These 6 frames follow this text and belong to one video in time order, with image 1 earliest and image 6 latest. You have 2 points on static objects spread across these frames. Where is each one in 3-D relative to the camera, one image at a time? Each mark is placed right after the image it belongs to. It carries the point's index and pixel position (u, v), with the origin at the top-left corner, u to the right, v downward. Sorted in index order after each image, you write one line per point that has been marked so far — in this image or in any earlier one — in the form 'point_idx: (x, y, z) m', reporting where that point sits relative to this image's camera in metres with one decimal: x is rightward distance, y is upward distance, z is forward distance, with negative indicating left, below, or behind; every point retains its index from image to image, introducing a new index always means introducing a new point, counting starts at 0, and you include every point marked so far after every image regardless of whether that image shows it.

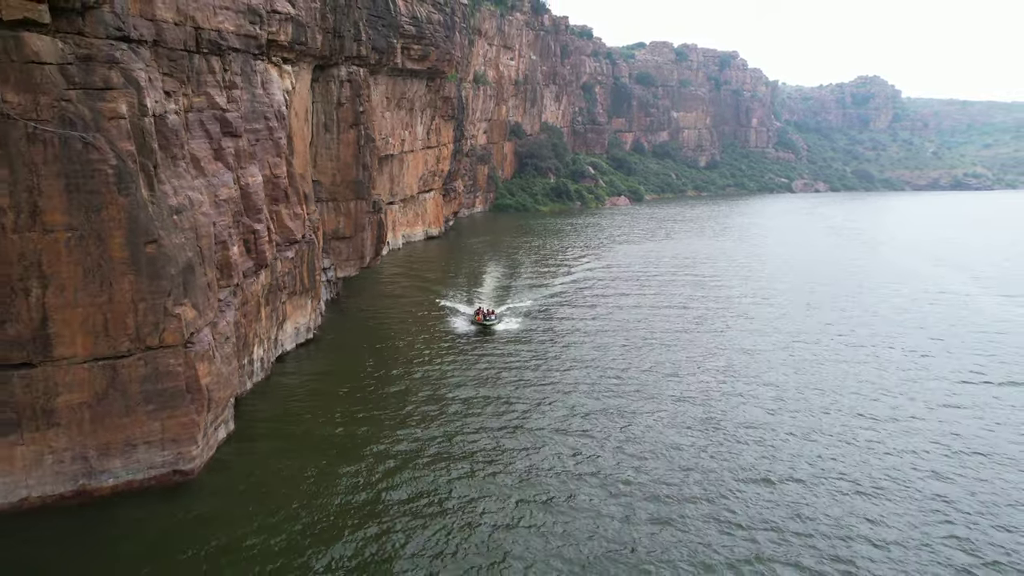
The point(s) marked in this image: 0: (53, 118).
0: (-4.0, +1.5, +9.3) m
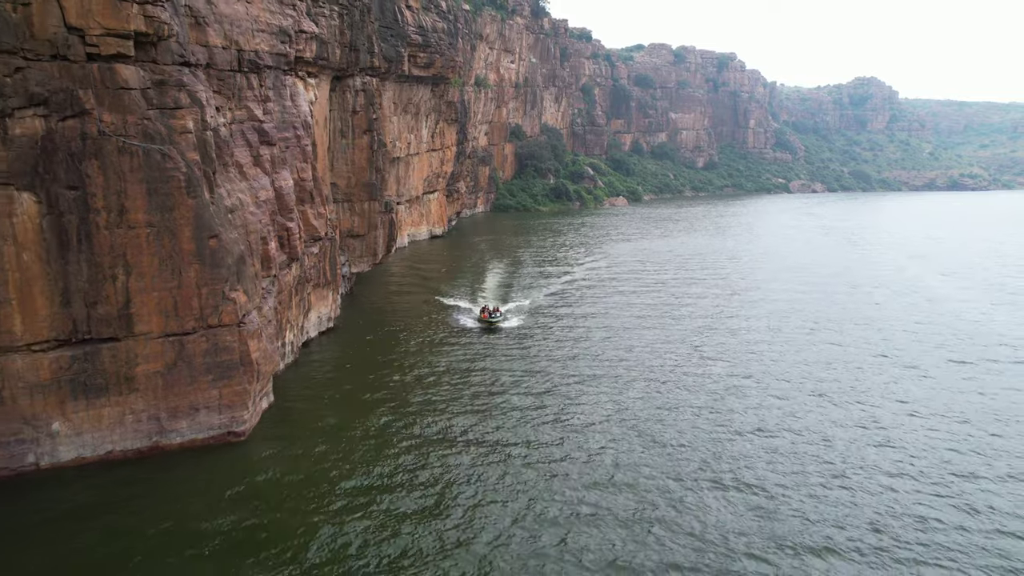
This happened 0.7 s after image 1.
0: (-3.9, +1.6, +11.2) m
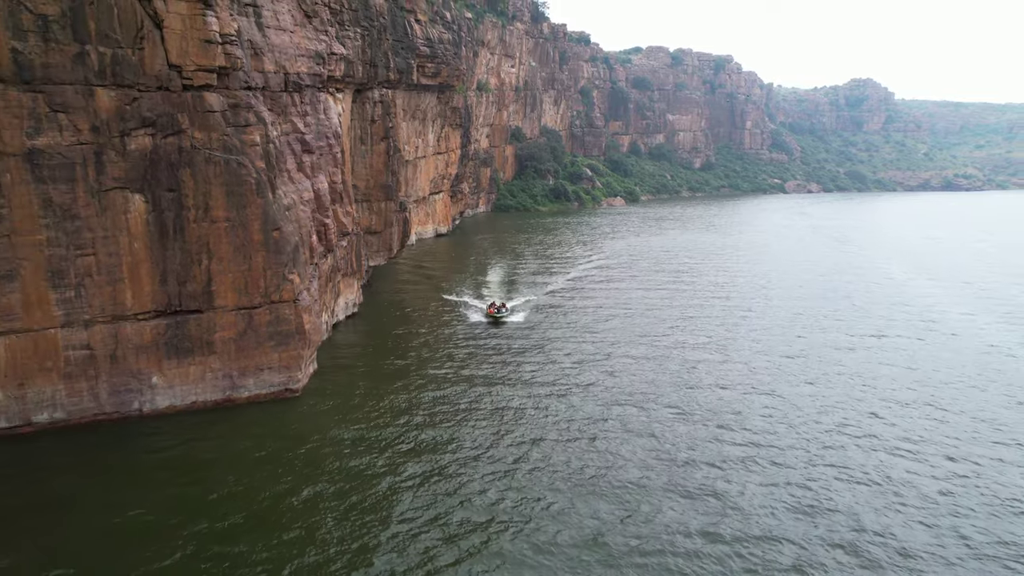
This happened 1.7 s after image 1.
0: (-3.9, +1.9, +14.2) m
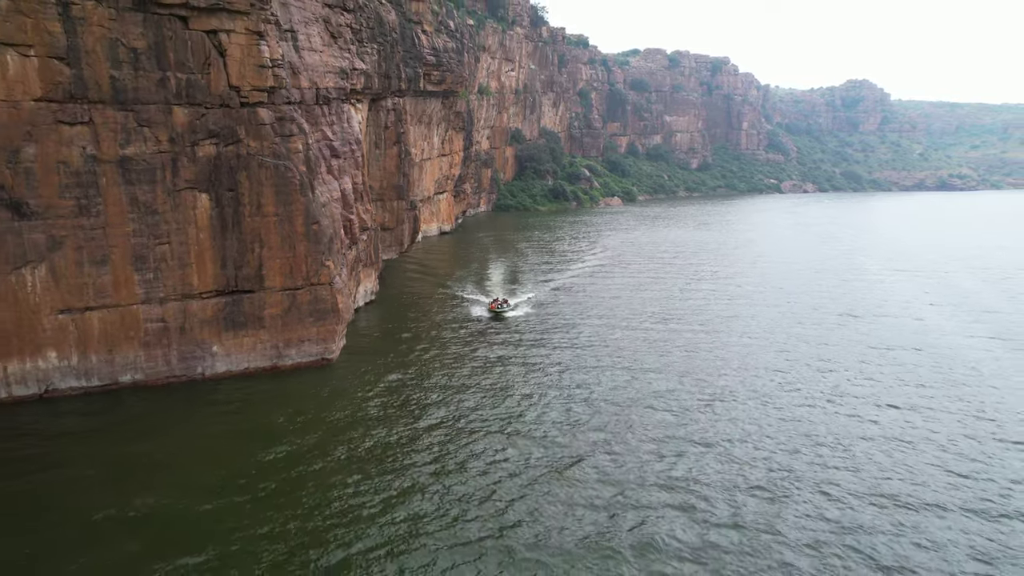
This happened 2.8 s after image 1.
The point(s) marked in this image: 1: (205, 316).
0: (-3.8, +2.1, +17.0) m
1: (-4.8, -0.4, +16.8) m
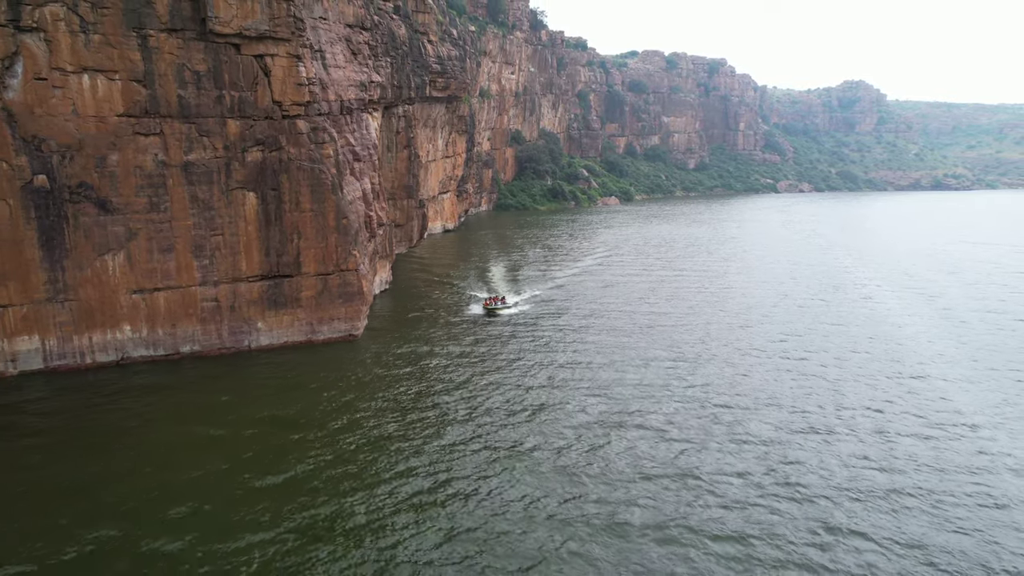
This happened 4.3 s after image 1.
0: (-3.8, +2.4, +19.9) m
1: (-4.8, -0.2, +19.8) m
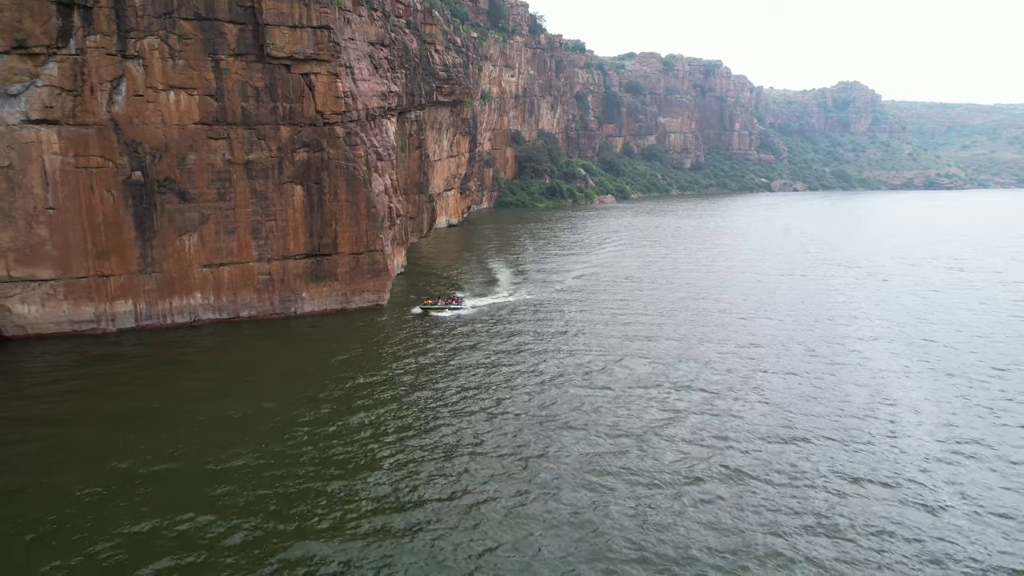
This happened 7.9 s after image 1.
0: (-3.8, +2.9, +24.2) m
1: (-4.8, +0.4, +24.0) m
